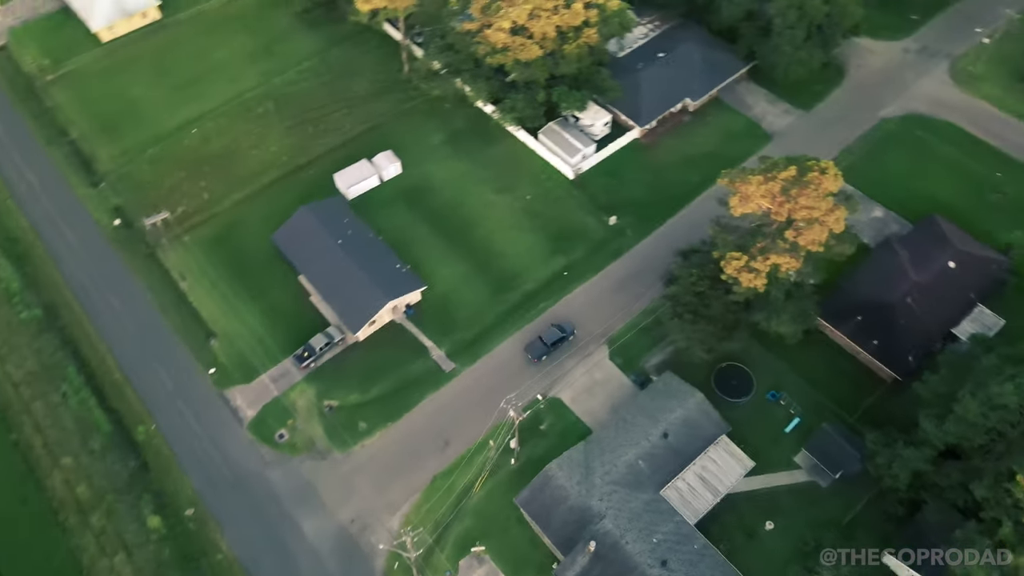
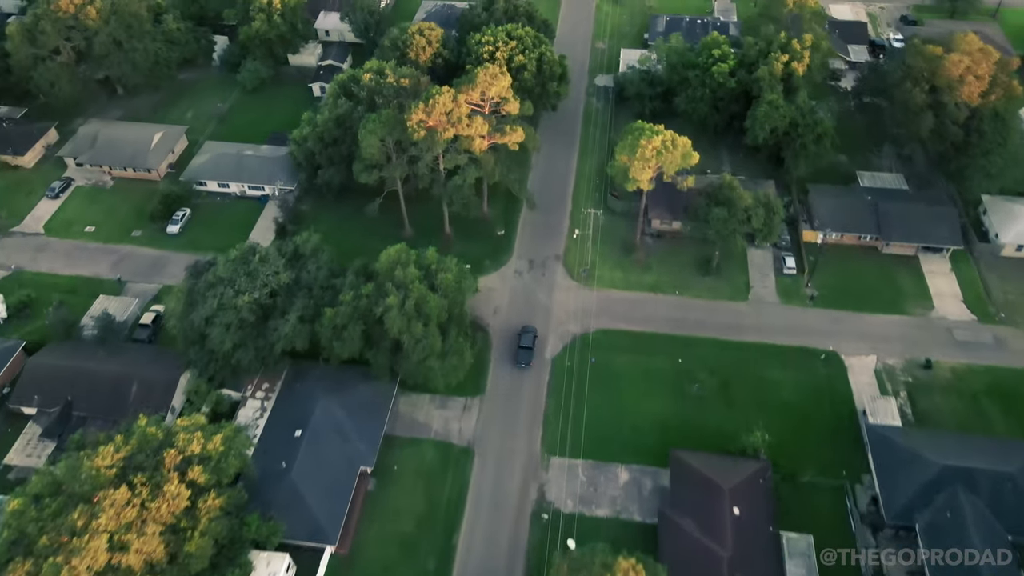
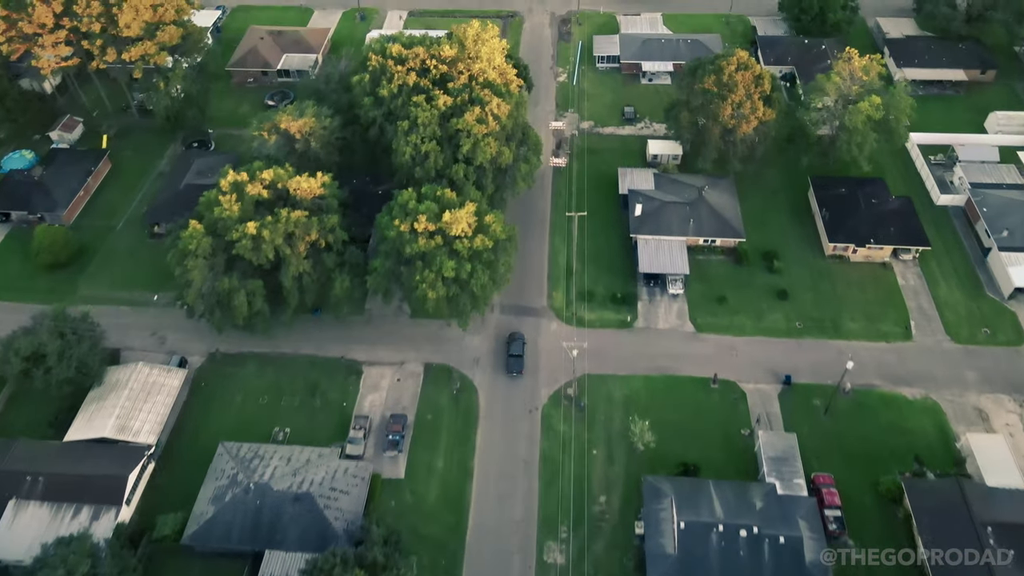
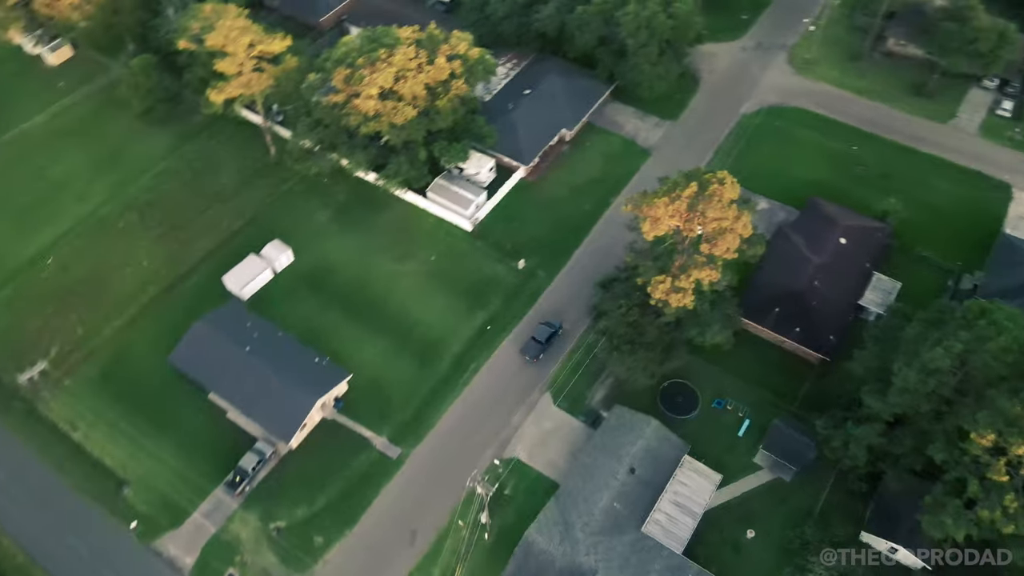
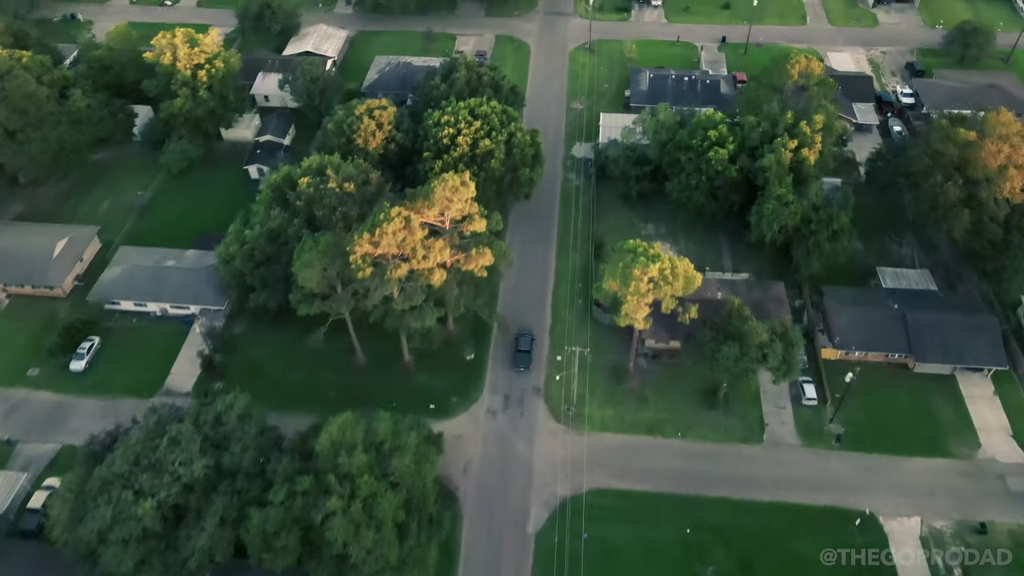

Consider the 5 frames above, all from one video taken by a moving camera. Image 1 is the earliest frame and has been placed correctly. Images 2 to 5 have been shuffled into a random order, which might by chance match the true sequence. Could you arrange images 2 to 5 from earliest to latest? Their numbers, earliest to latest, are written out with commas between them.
4, 2, 5, 3
